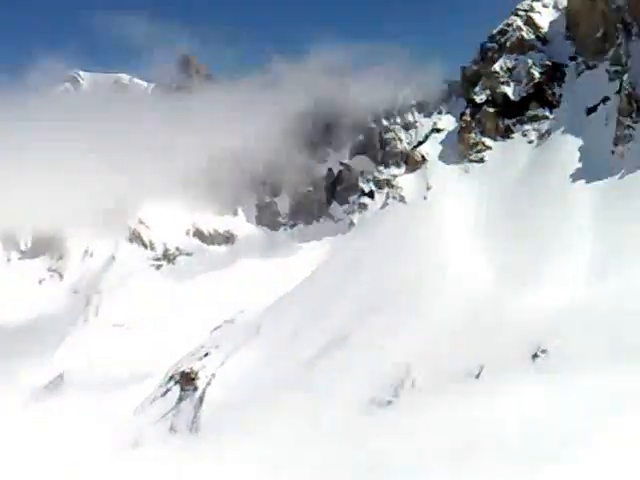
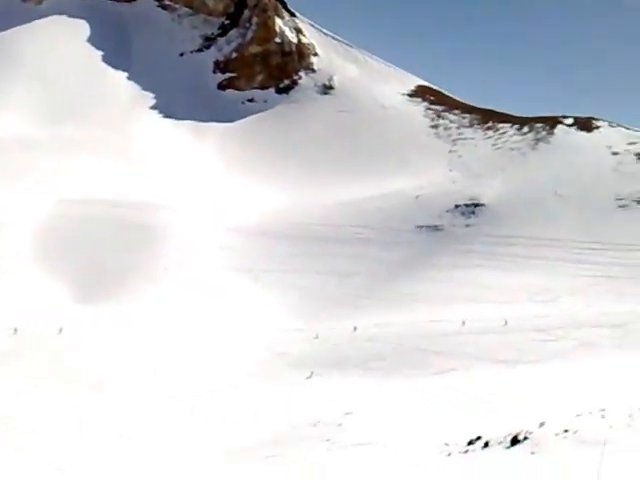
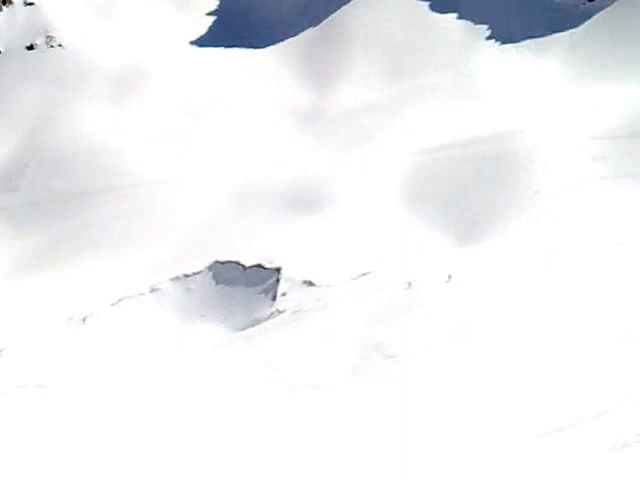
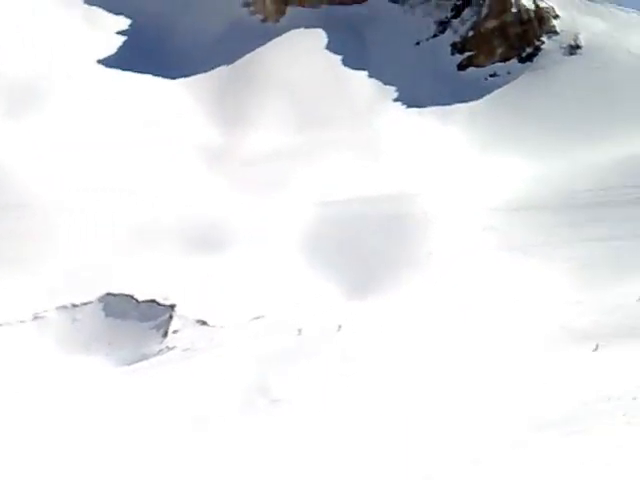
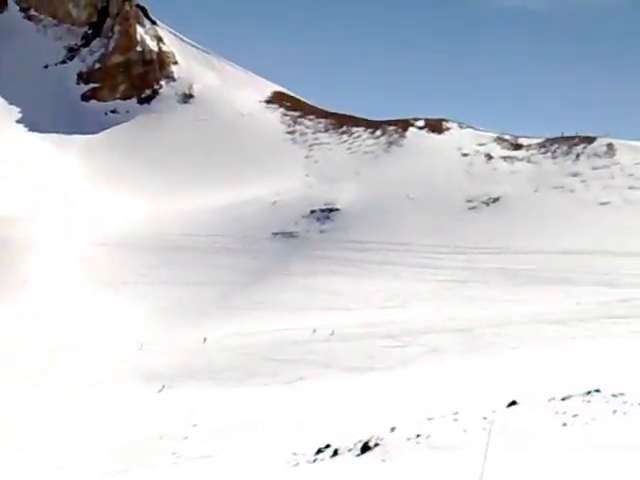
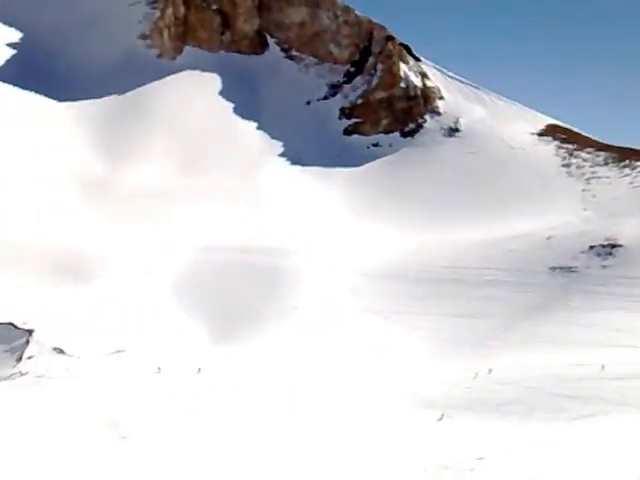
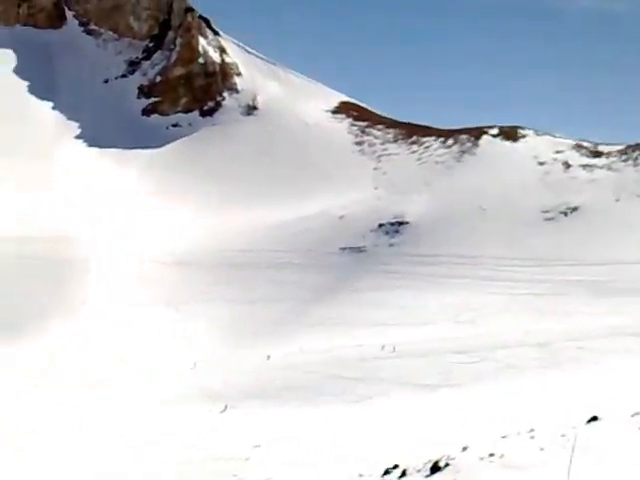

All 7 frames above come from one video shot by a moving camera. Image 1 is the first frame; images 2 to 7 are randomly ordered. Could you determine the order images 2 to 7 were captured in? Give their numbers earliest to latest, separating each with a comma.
3, 4, 6, 2, 5, 7
